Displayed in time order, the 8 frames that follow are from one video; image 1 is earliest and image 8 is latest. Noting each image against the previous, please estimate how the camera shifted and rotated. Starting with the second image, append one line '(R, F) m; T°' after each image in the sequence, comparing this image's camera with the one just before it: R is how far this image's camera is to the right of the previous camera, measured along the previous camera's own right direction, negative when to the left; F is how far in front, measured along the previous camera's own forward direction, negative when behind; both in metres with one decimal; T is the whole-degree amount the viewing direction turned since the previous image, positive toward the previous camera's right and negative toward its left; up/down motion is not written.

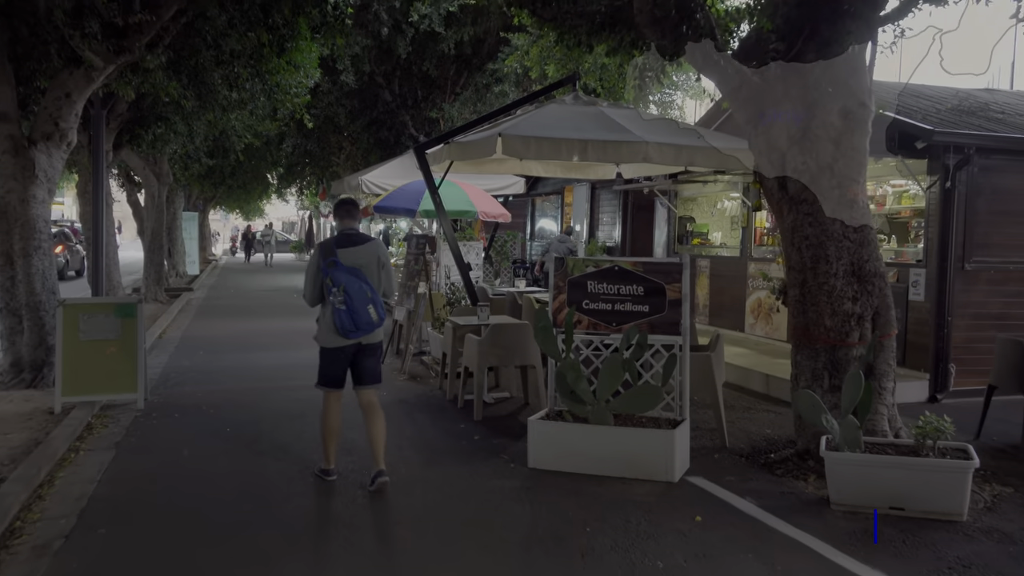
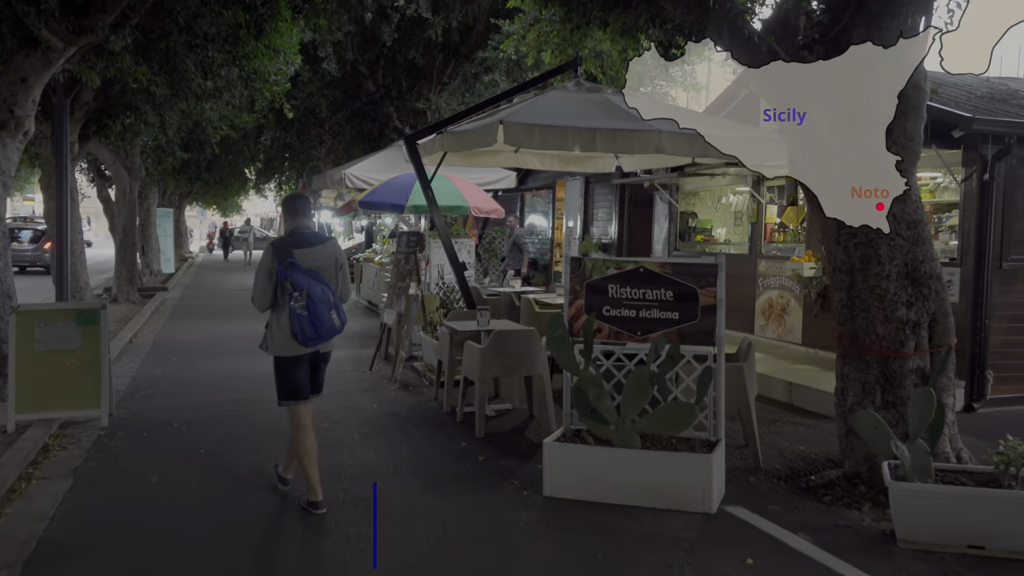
(-0.2, +0.6) m; +1°
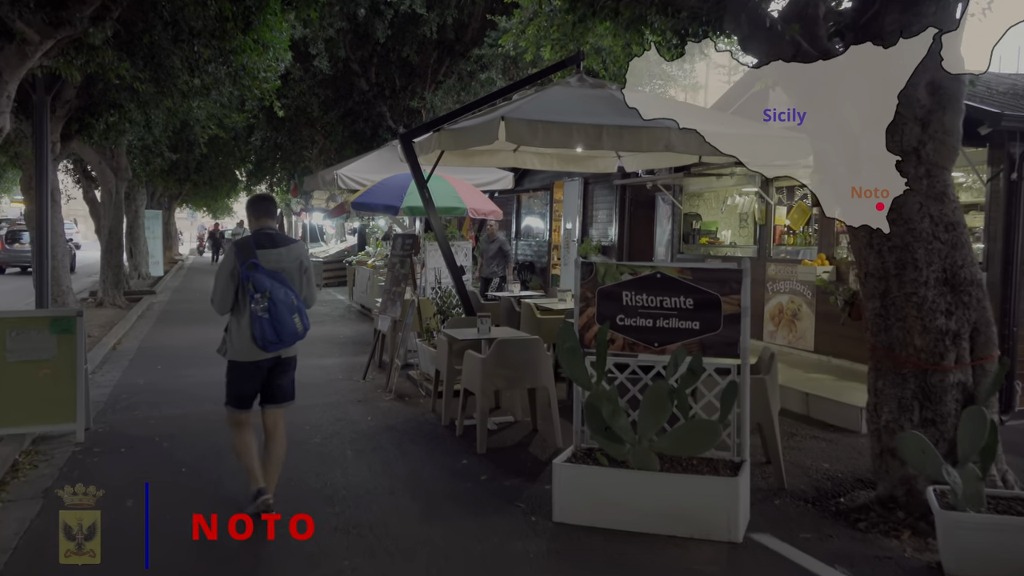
(-0.1, +0.4) m; +1°
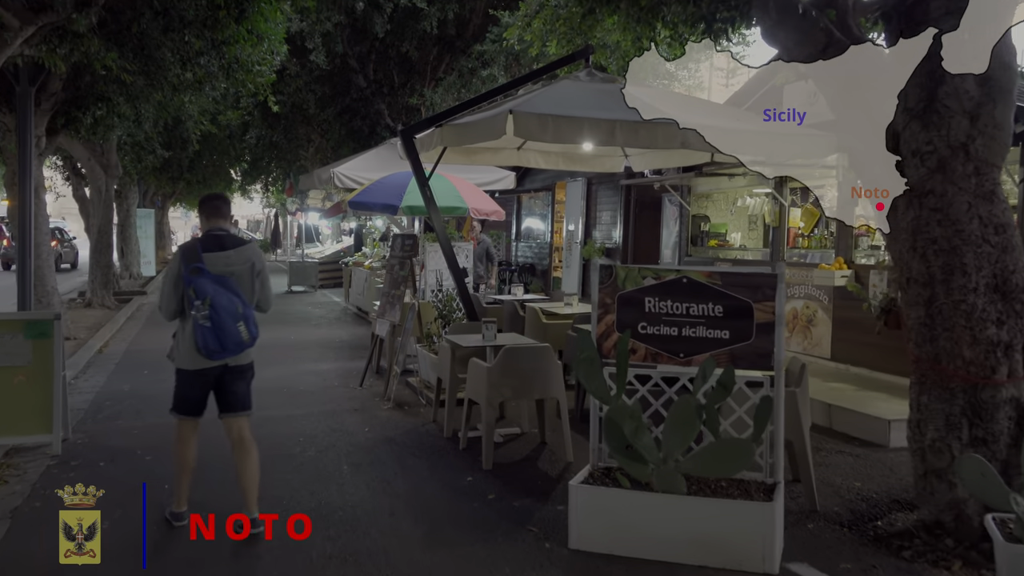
(-0.1, +0.4) m; 0°
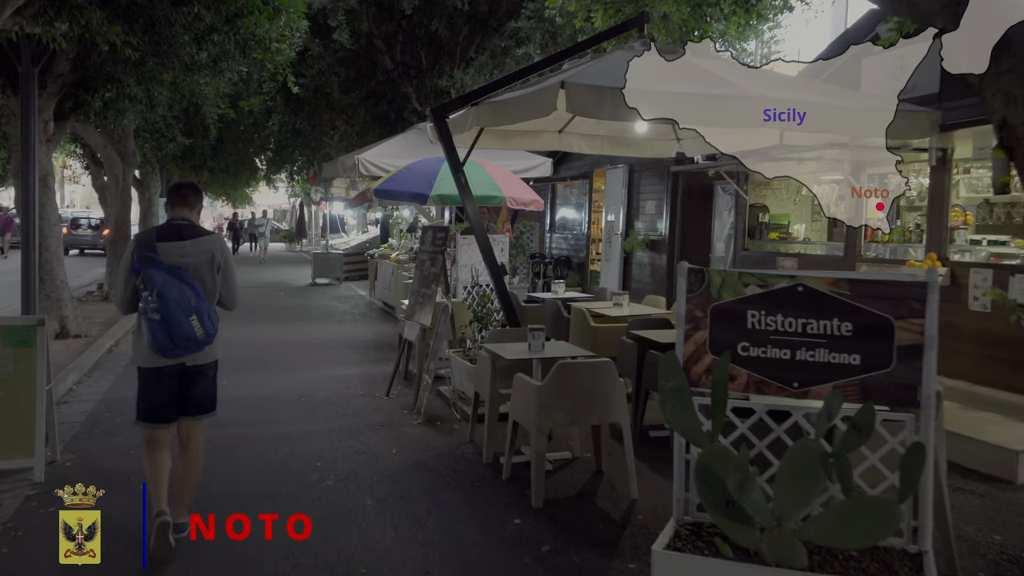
(-0.2, +0.9) m; -2°
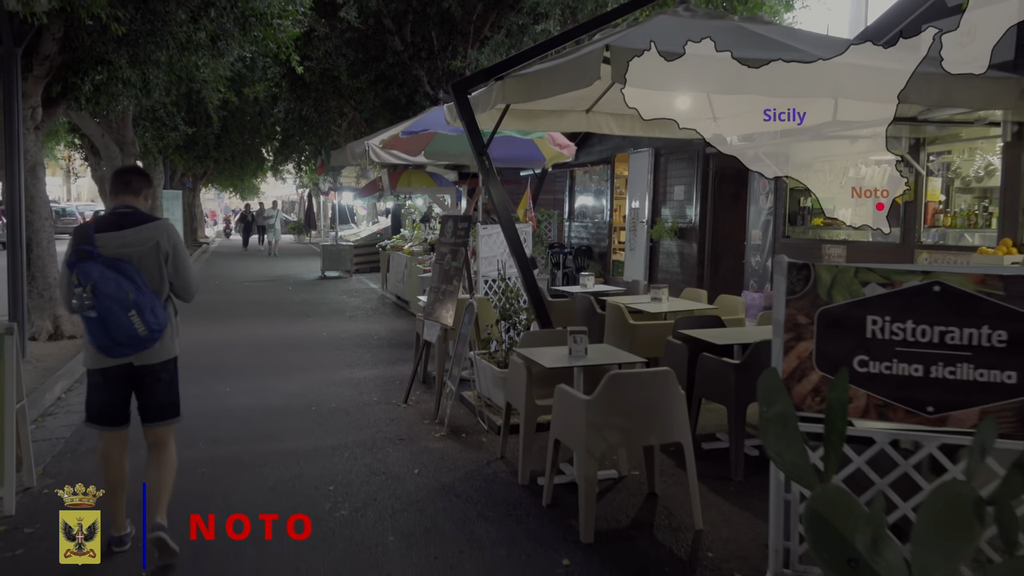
(-0.2, +0.7) m; -1°
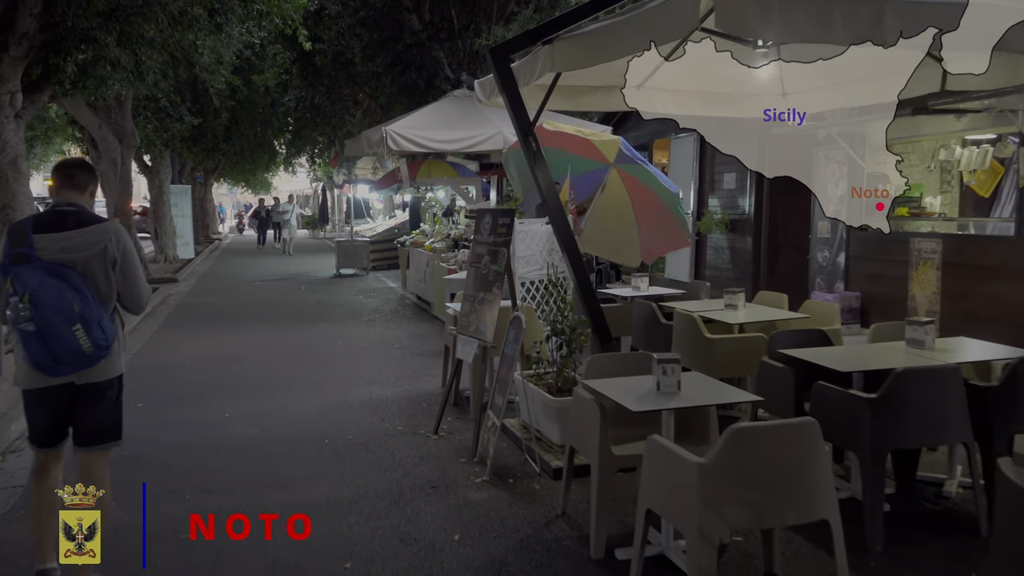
(-0.3, +1.1) m; -1°
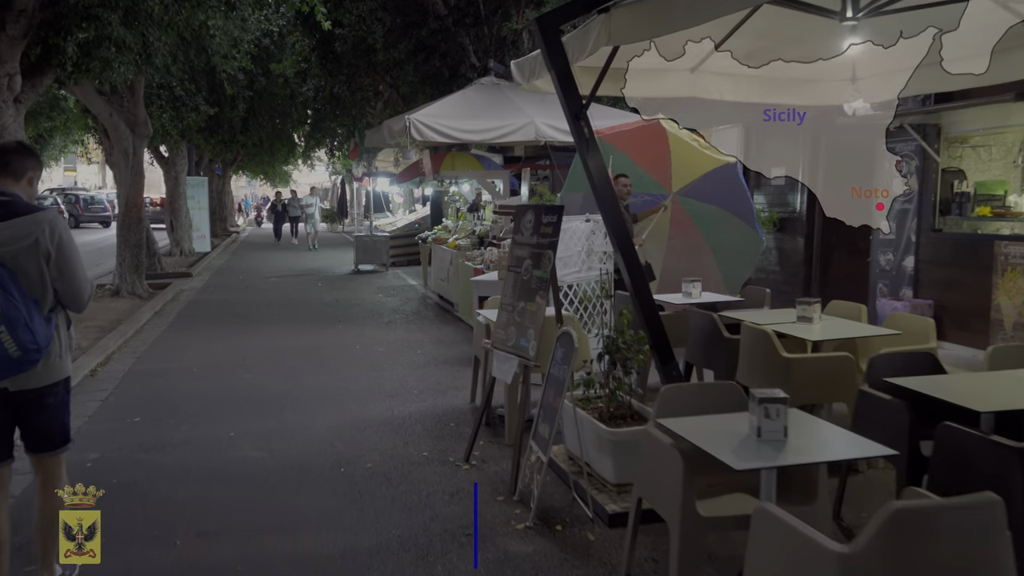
(-0.2, +0.7) m; -1°
